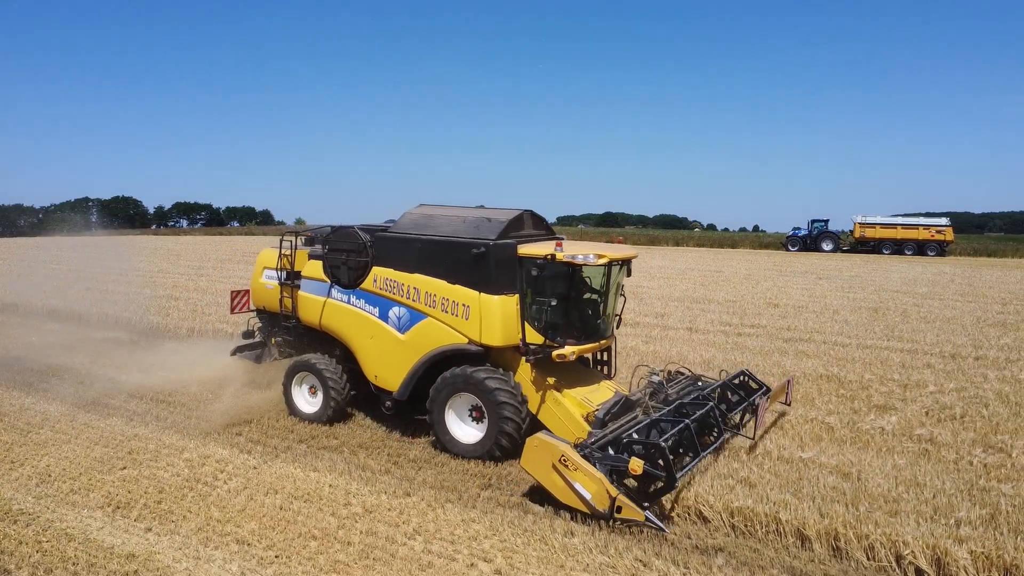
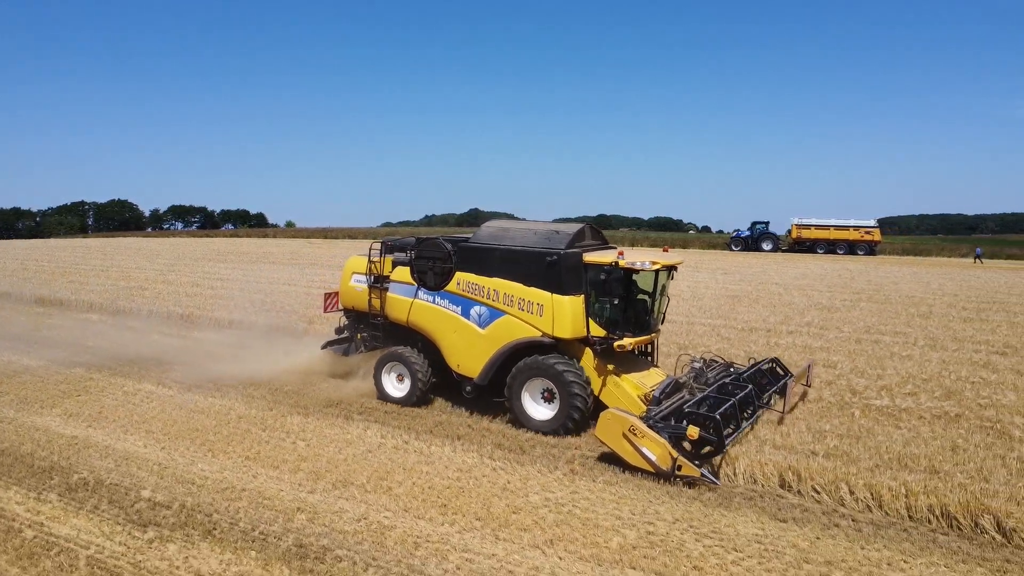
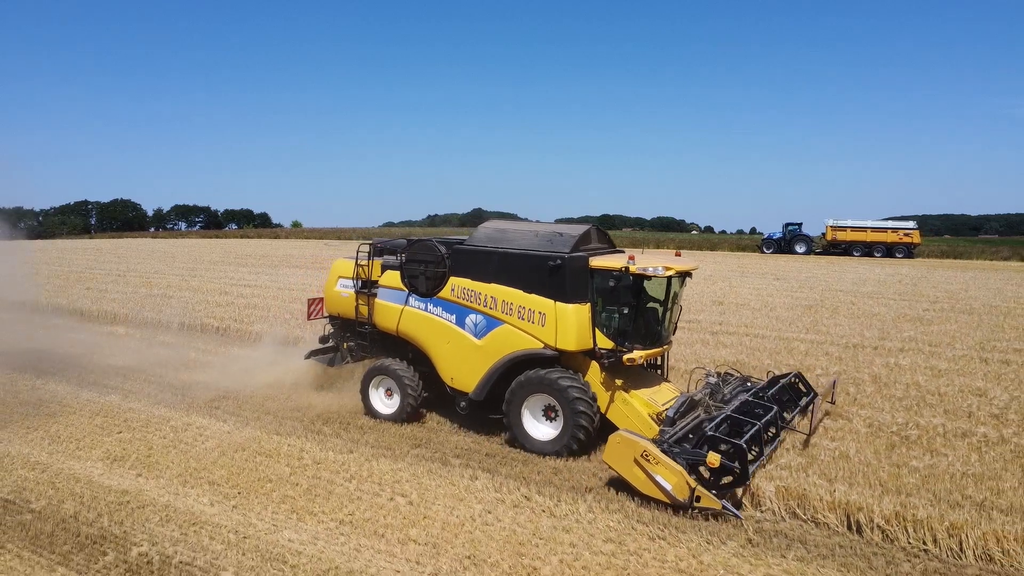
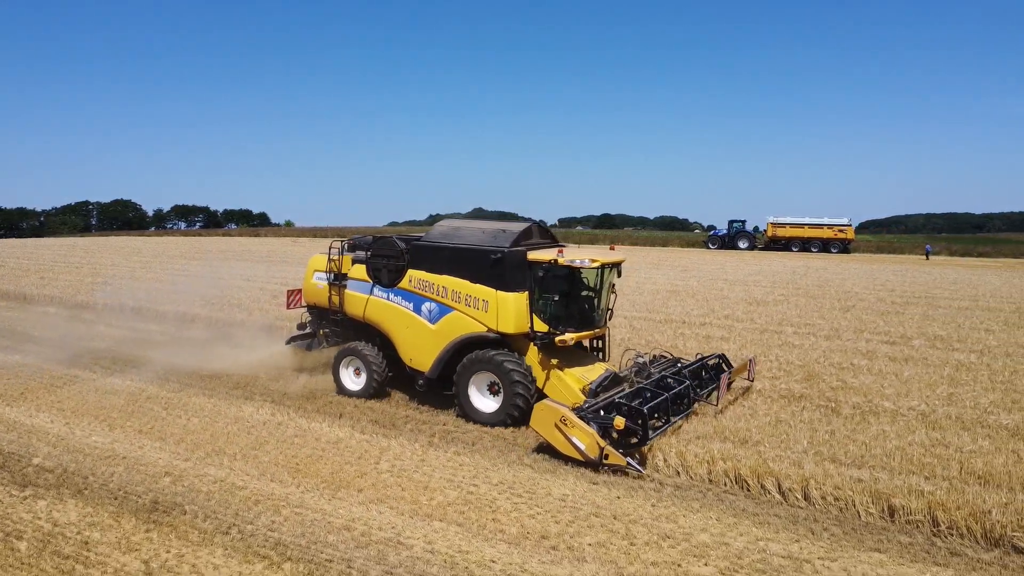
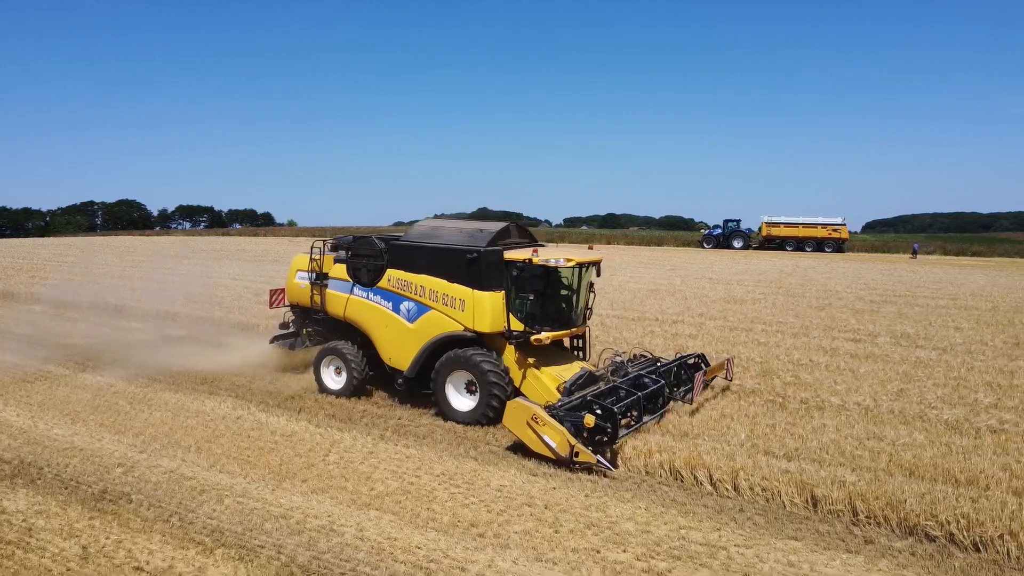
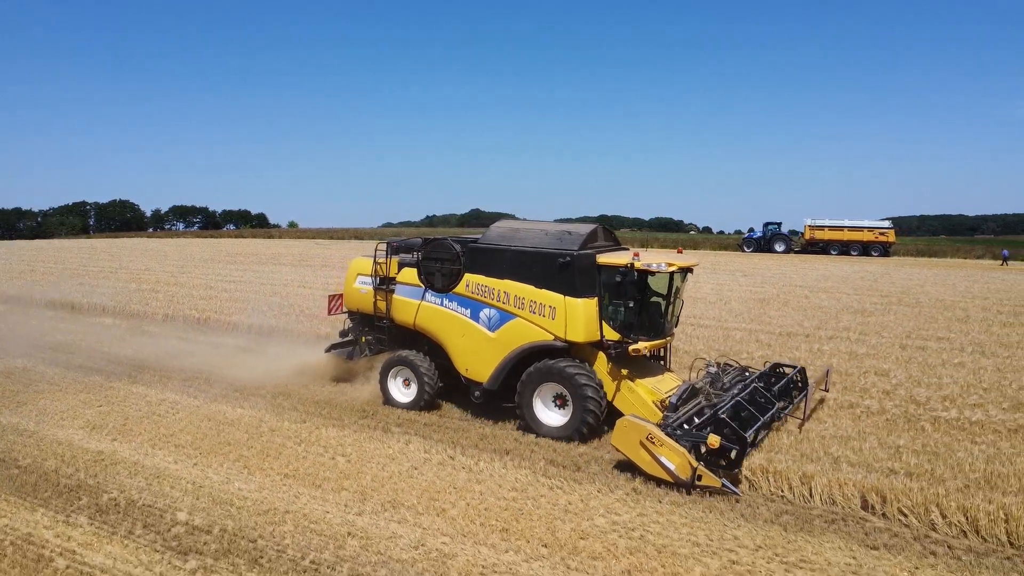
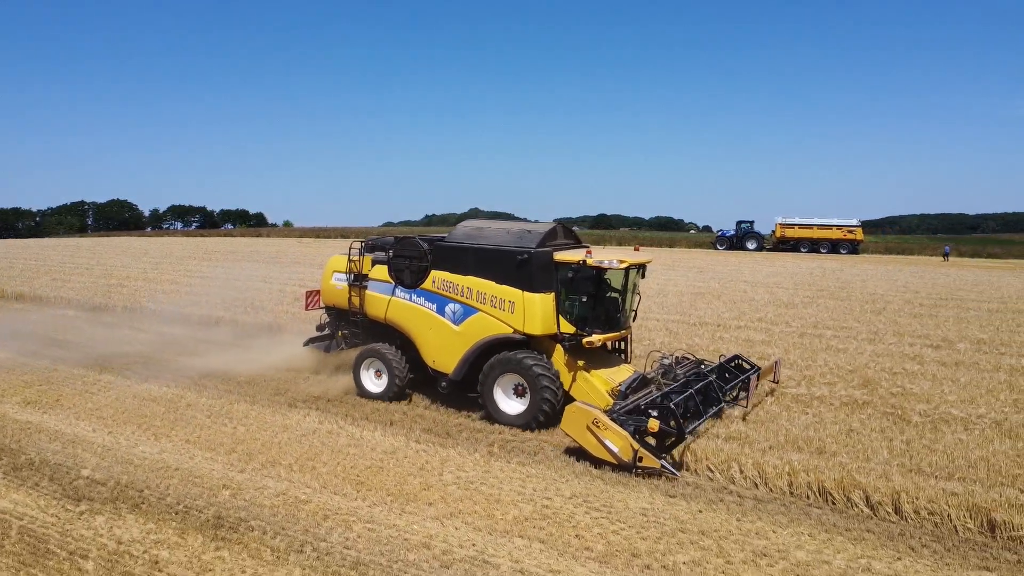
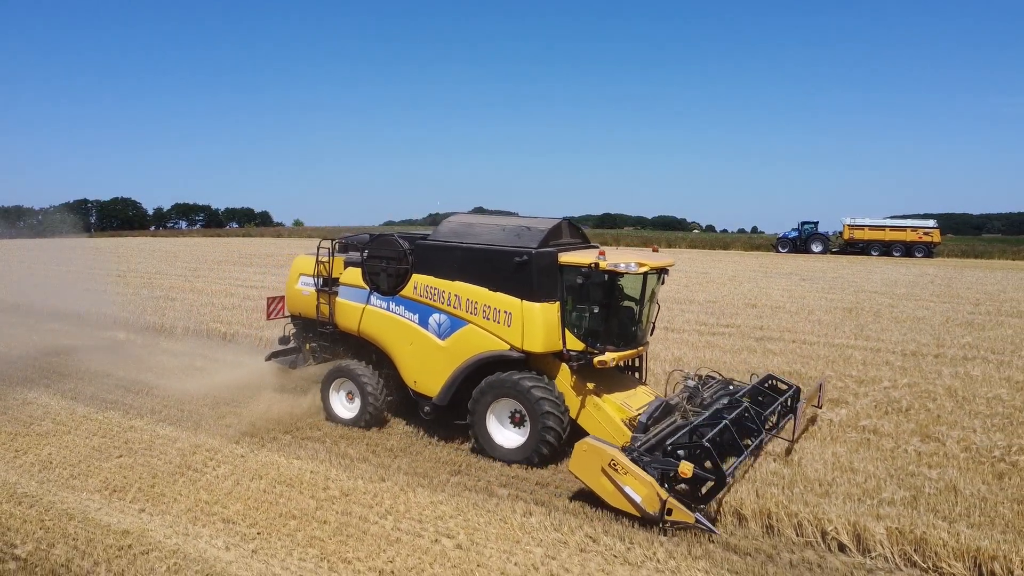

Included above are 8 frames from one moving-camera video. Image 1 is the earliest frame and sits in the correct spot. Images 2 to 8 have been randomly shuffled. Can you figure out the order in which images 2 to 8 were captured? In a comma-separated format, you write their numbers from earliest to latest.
8, 3, 6, 2, 7, 4, 5
